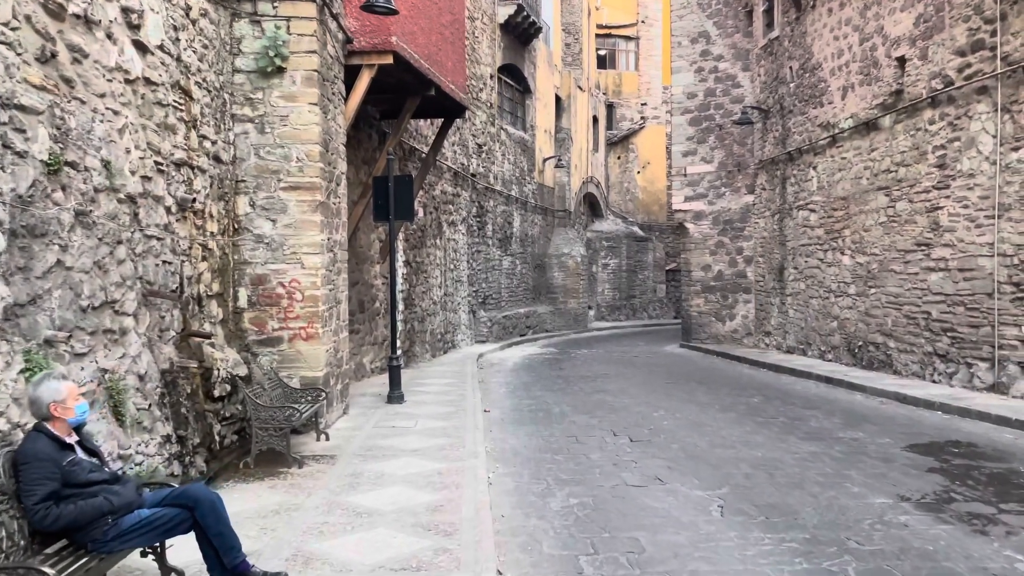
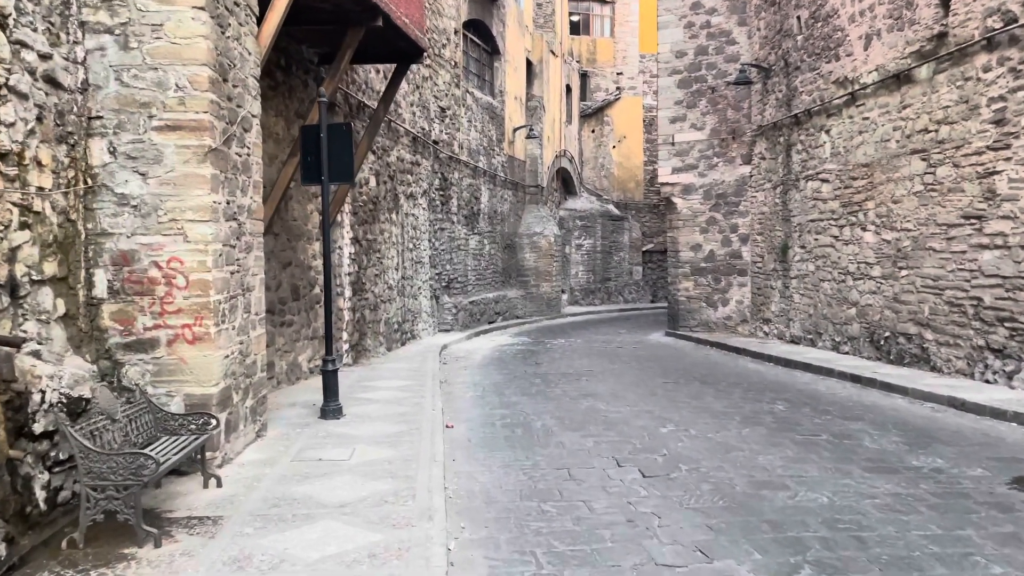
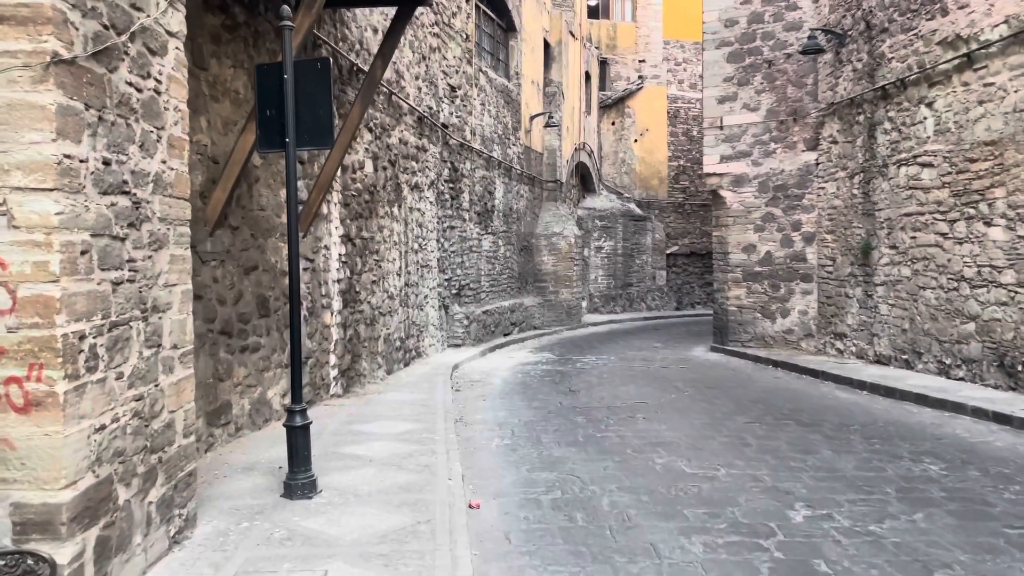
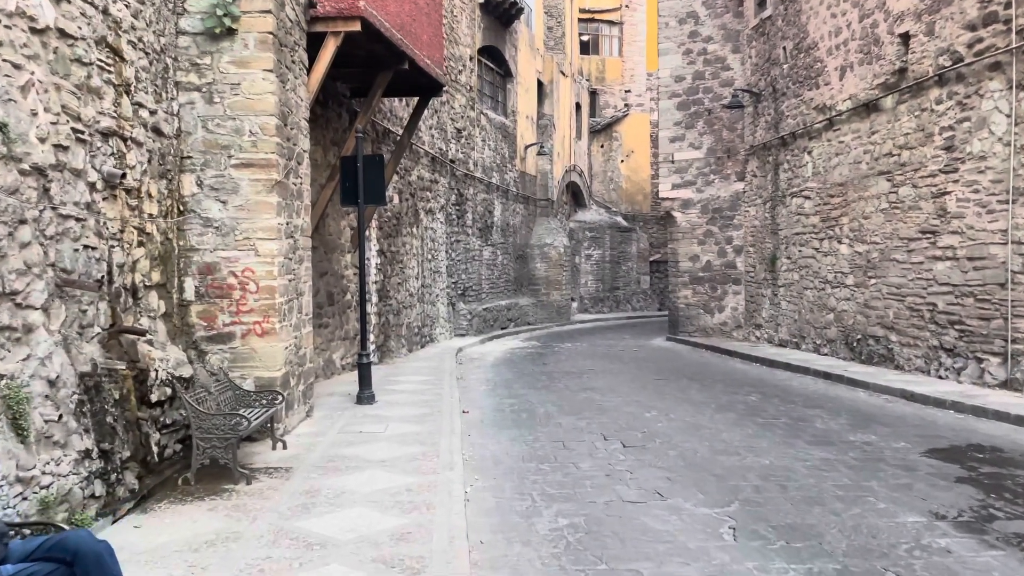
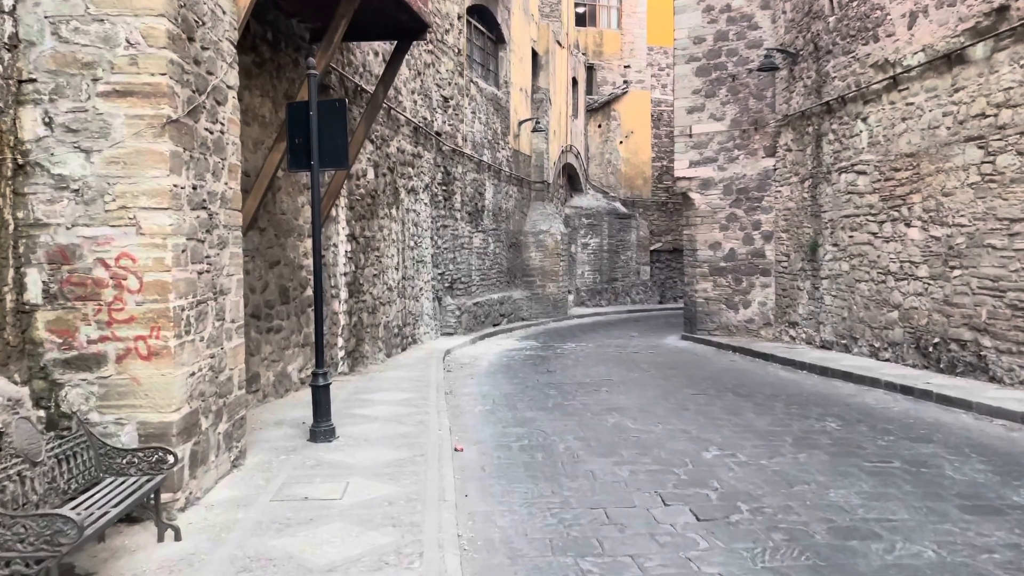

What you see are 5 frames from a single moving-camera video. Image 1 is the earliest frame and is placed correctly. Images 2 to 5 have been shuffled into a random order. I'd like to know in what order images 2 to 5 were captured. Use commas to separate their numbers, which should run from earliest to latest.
4, 2, 5, 3
